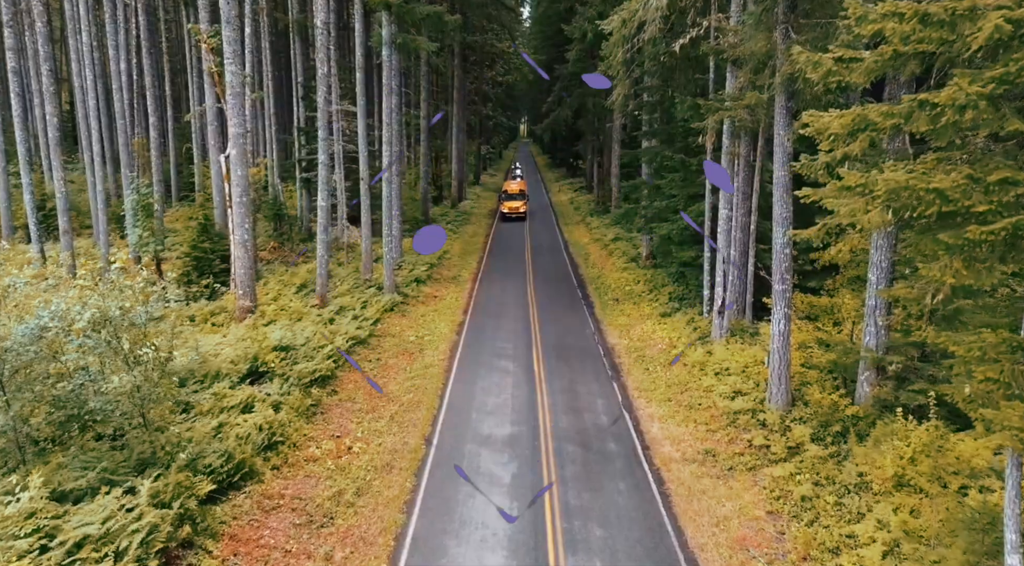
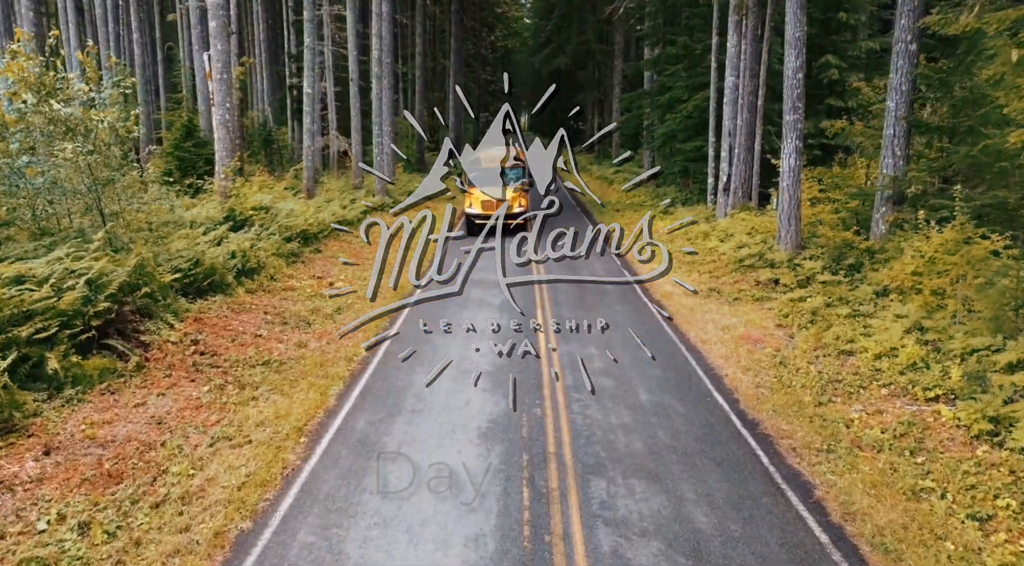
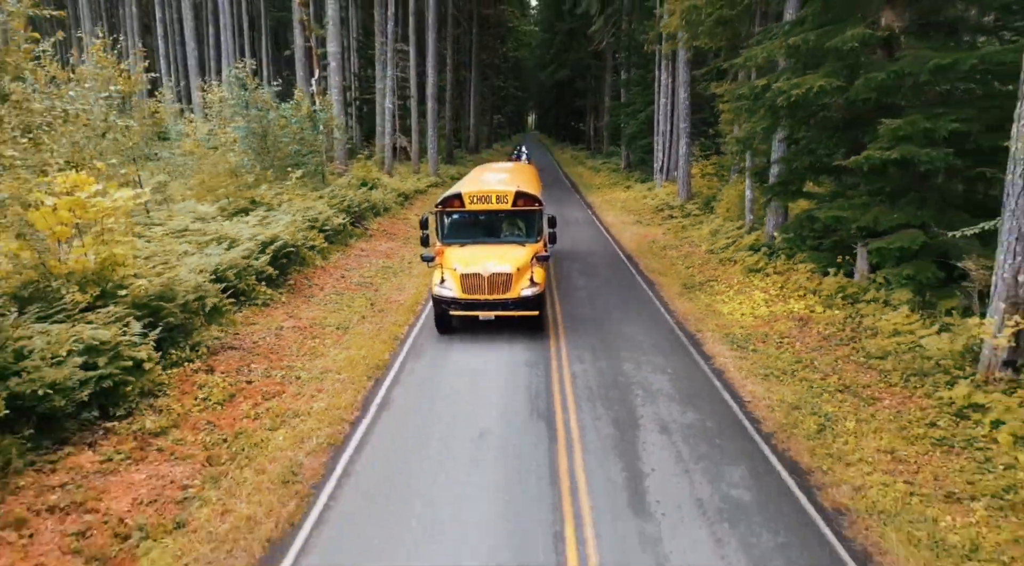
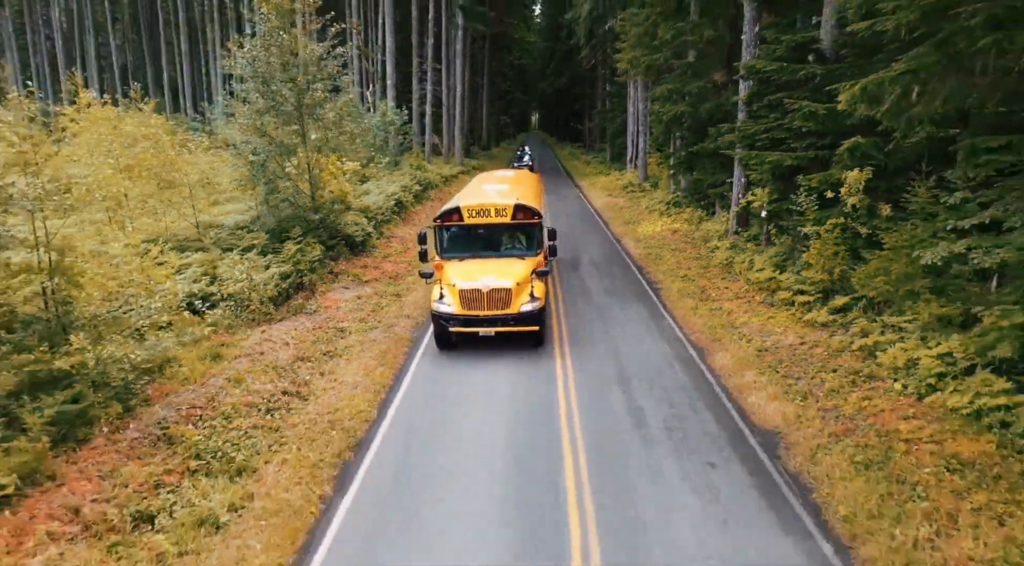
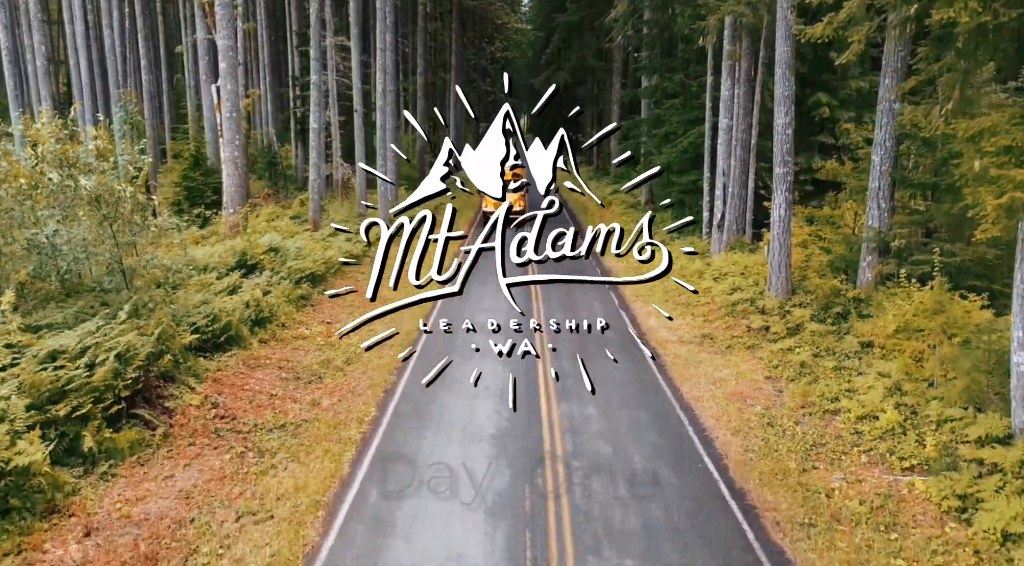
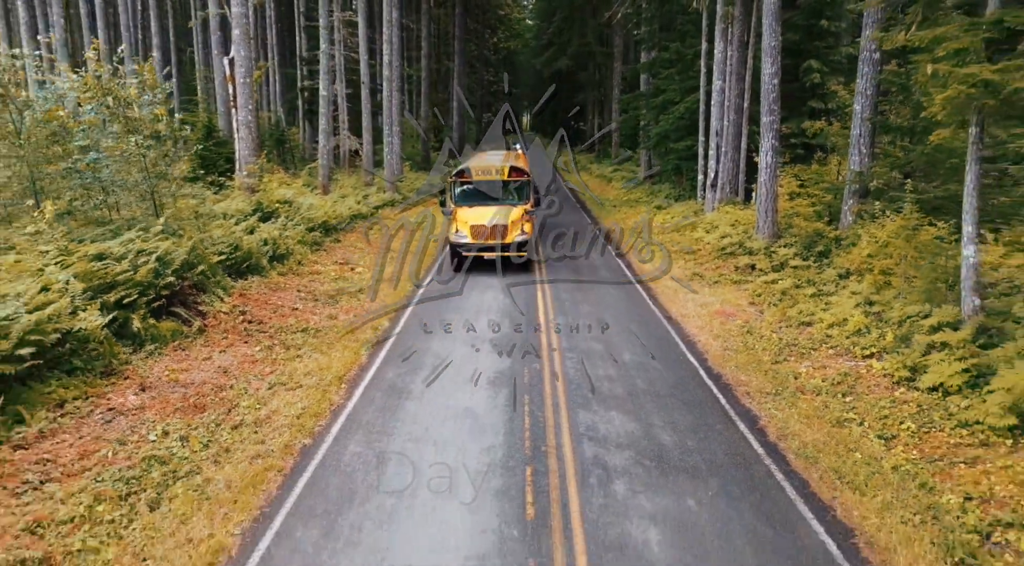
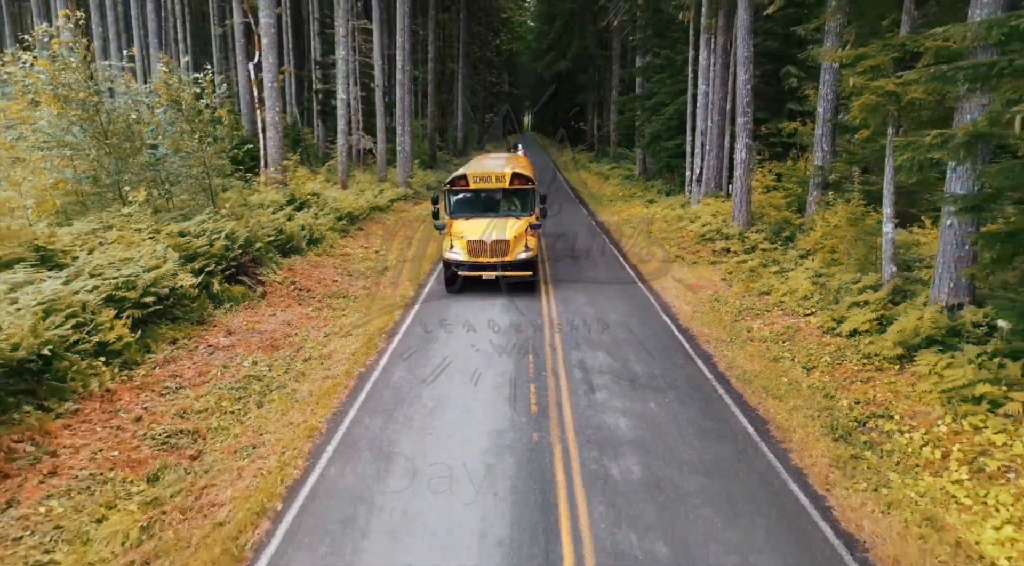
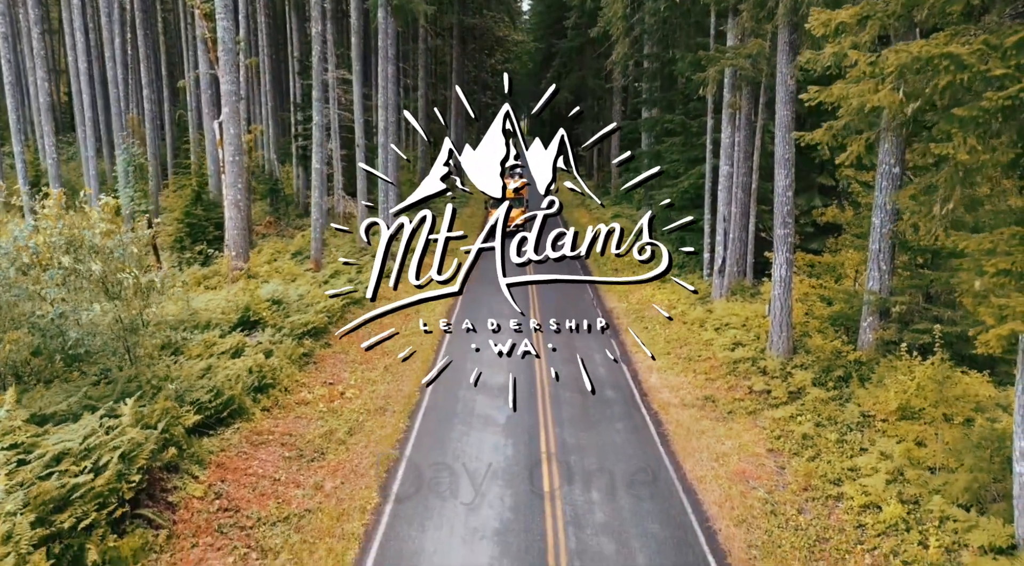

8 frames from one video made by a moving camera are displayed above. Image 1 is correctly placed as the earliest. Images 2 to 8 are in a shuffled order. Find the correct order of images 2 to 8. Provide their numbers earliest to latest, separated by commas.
8, 5, 2, 6, 7, 3, 4
